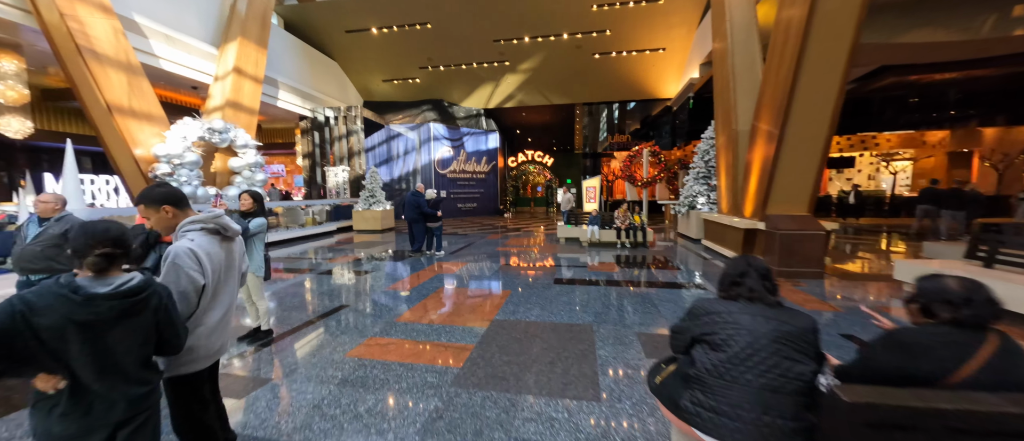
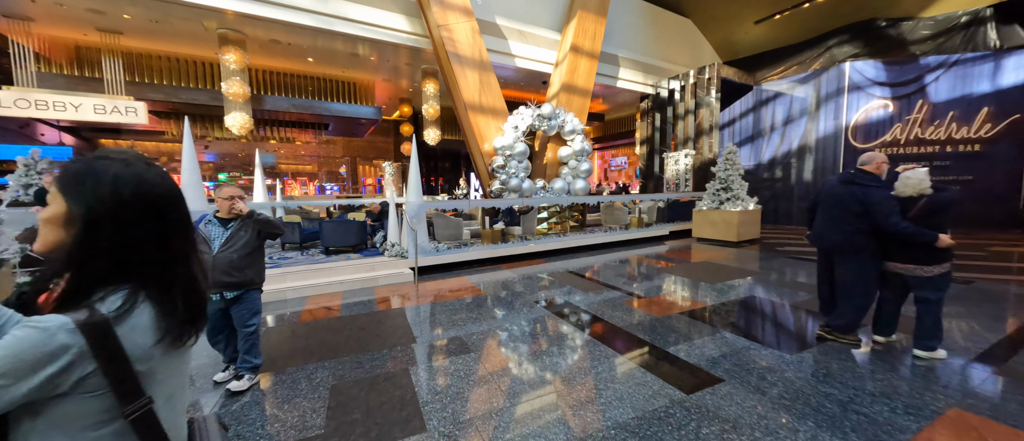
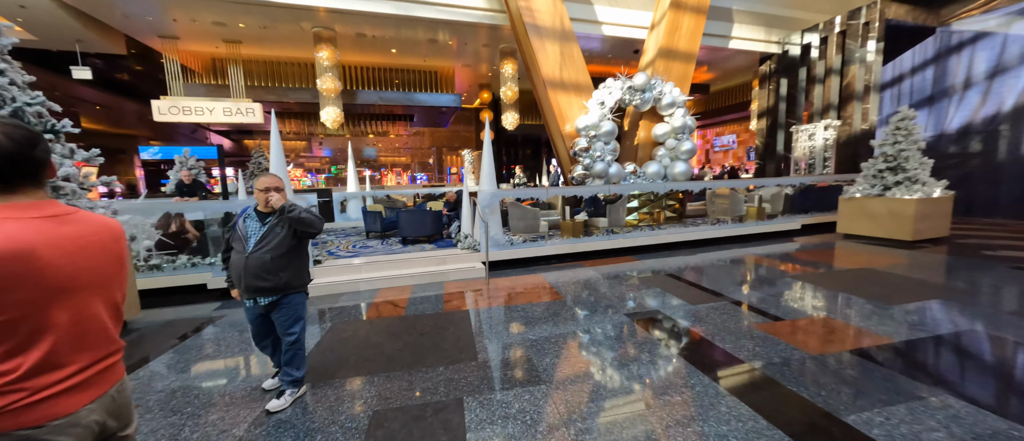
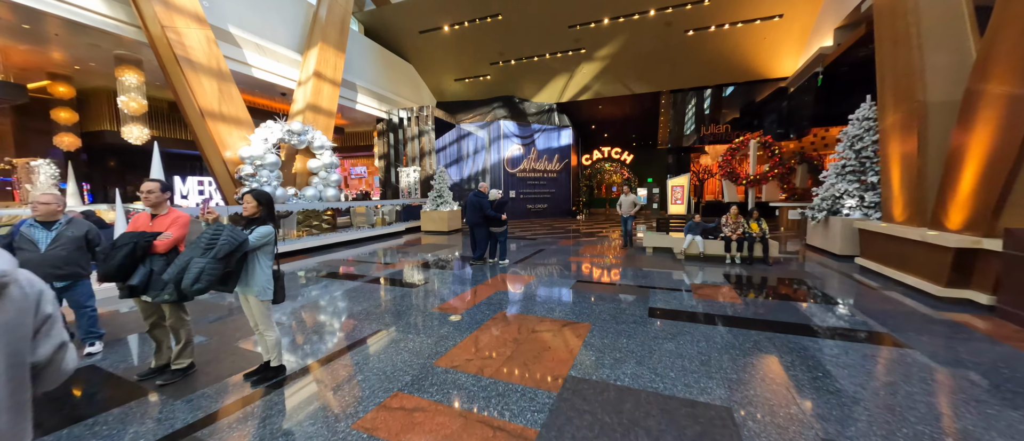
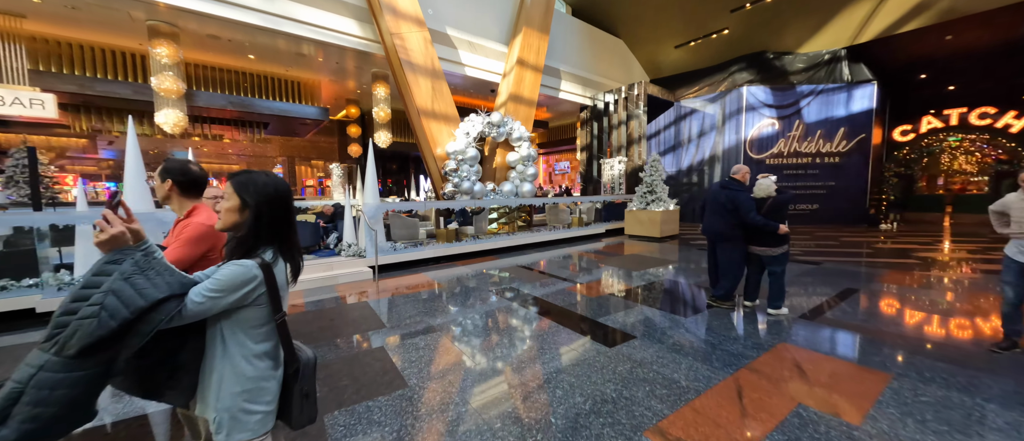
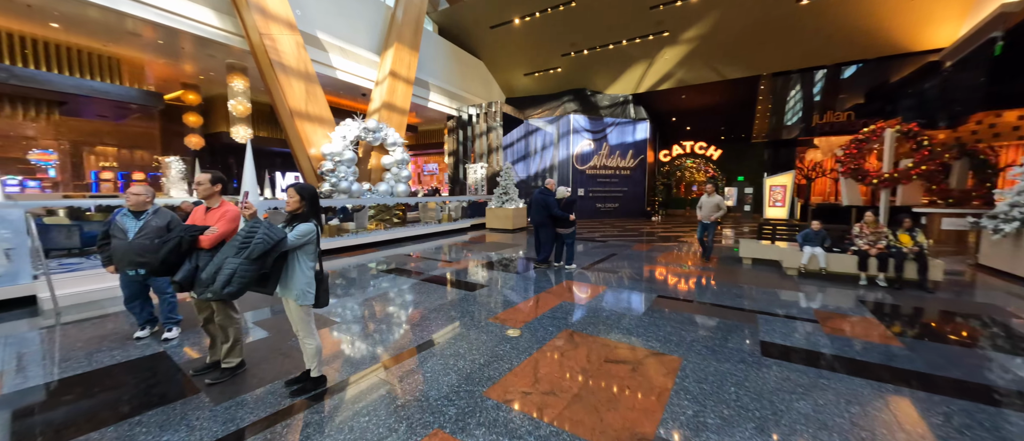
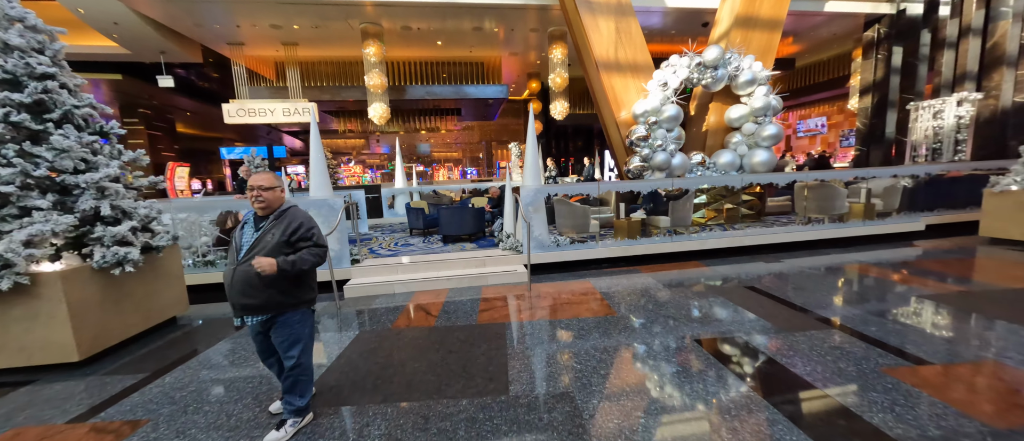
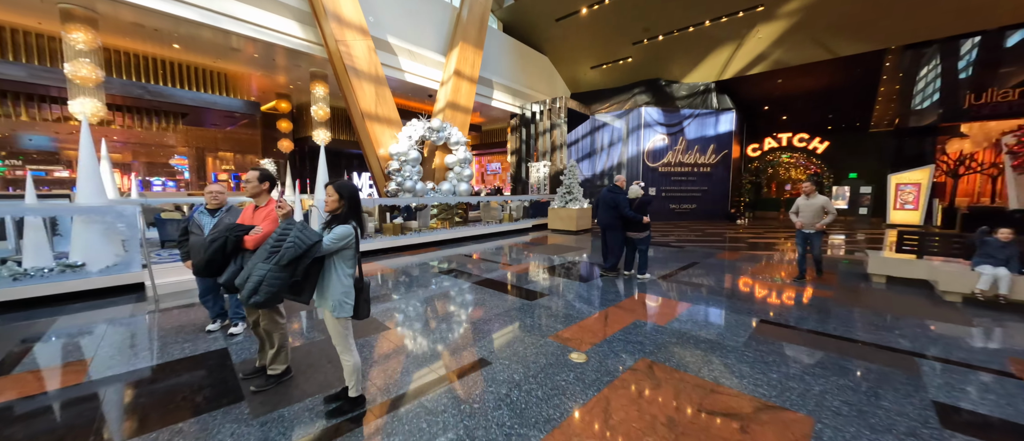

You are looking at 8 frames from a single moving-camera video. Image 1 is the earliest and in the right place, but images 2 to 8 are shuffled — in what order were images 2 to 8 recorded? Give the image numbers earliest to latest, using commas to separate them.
4, 6, 8, 5, 2, 3, 7
